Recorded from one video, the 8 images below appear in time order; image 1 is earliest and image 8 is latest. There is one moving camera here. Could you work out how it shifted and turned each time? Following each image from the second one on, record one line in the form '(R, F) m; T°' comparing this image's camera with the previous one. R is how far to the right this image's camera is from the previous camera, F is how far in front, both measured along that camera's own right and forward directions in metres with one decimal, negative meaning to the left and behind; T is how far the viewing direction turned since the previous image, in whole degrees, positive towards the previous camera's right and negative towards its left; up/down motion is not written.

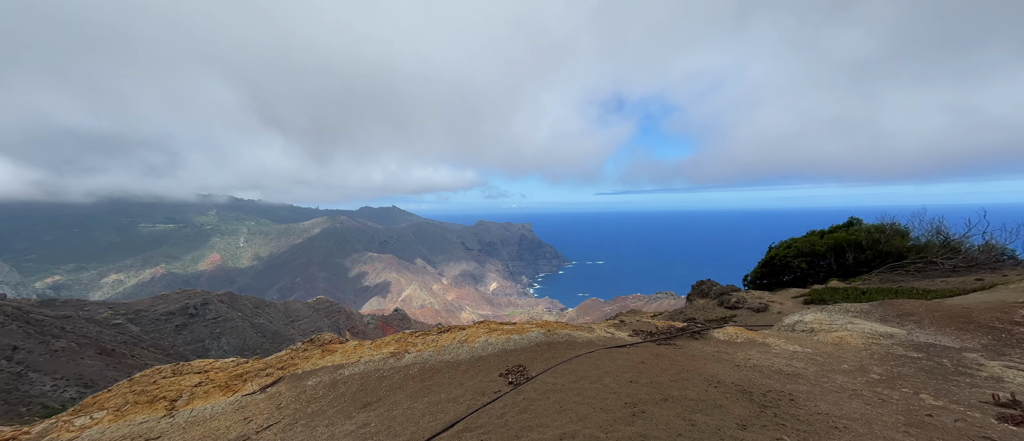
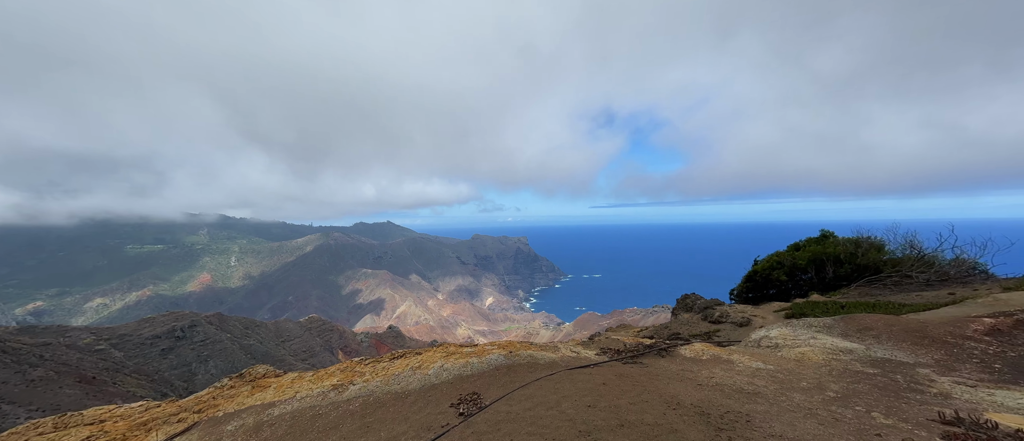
(+1.5, +0.1) m; +1°
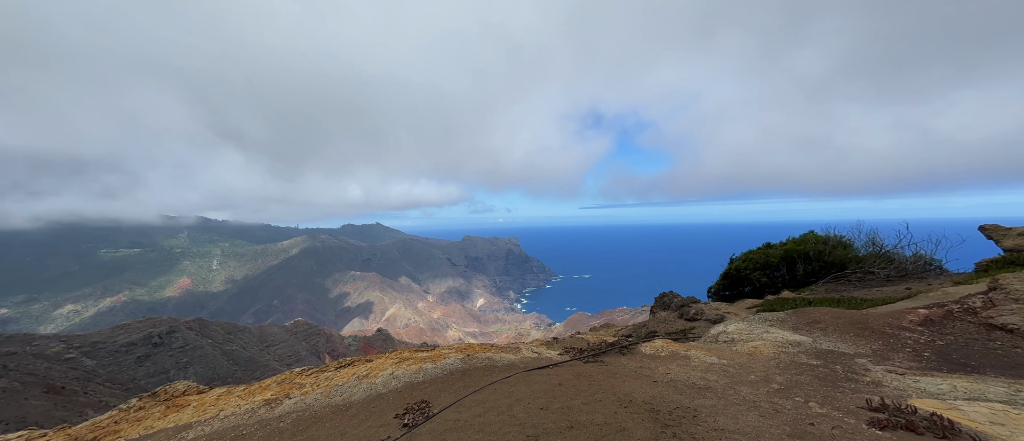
(+1.4, +0.1) m; +1°
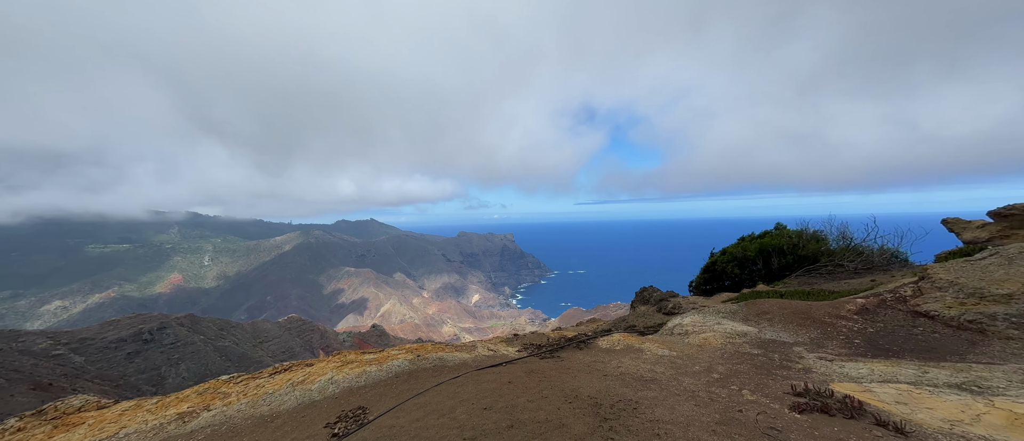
(+1.7, -0.2) m; +1°
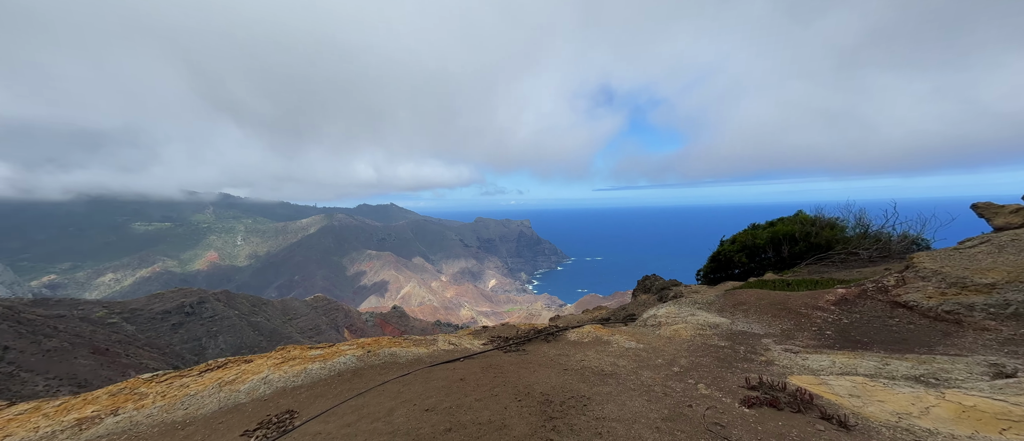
(+1.9, +0.1) m; -3°
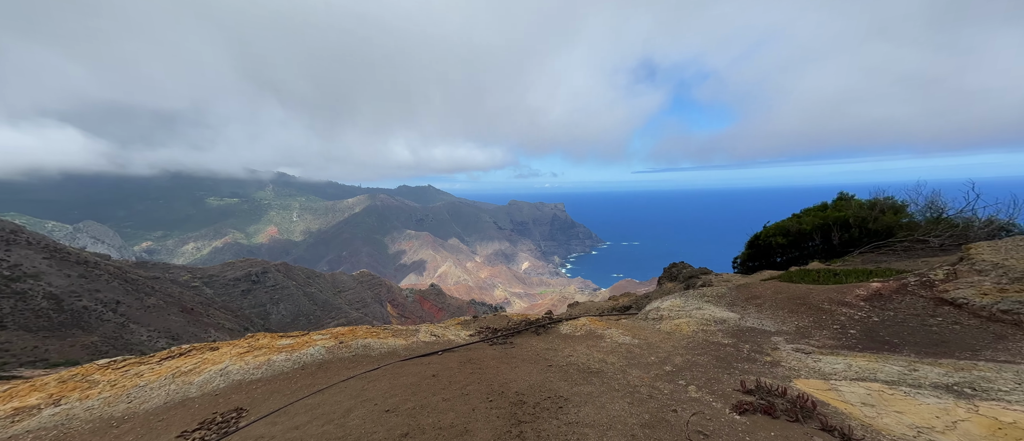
(+1.4, +0.6) m; -6°
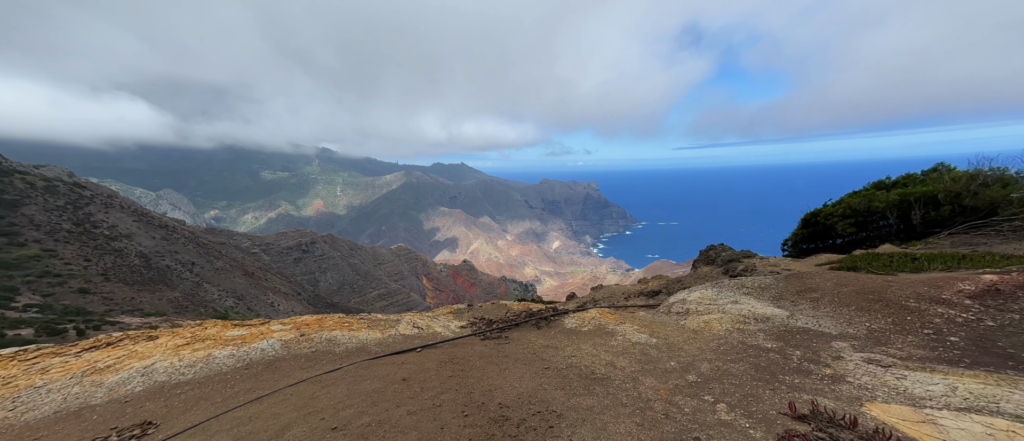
(+0.9, +1.7) m; -5°
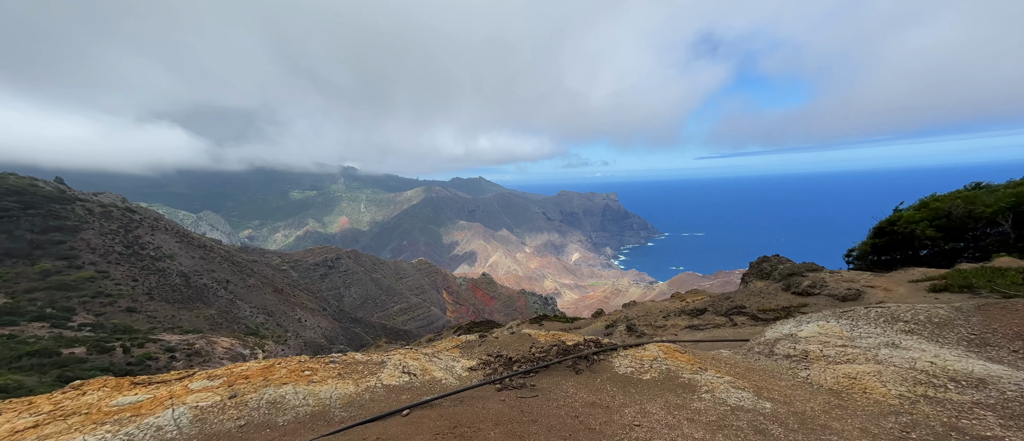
(-0.3, +3.4) m; -3°
